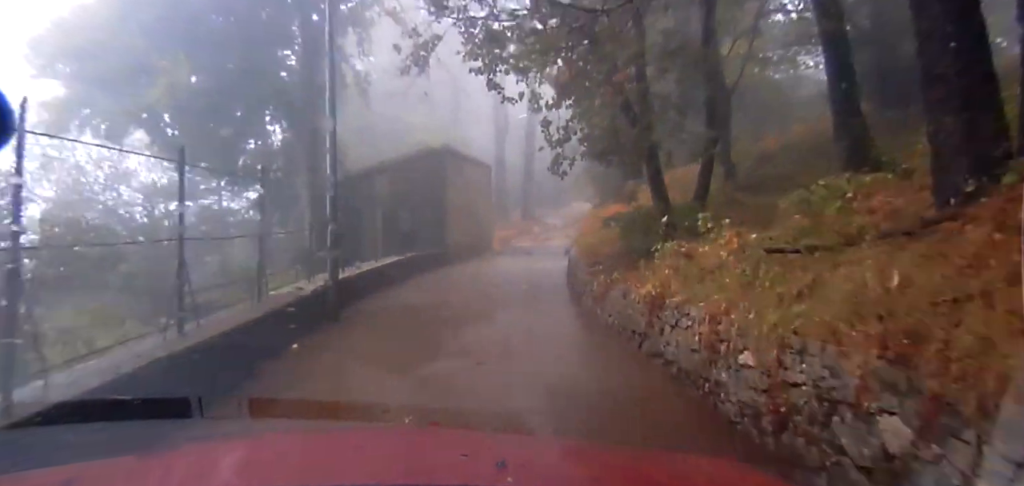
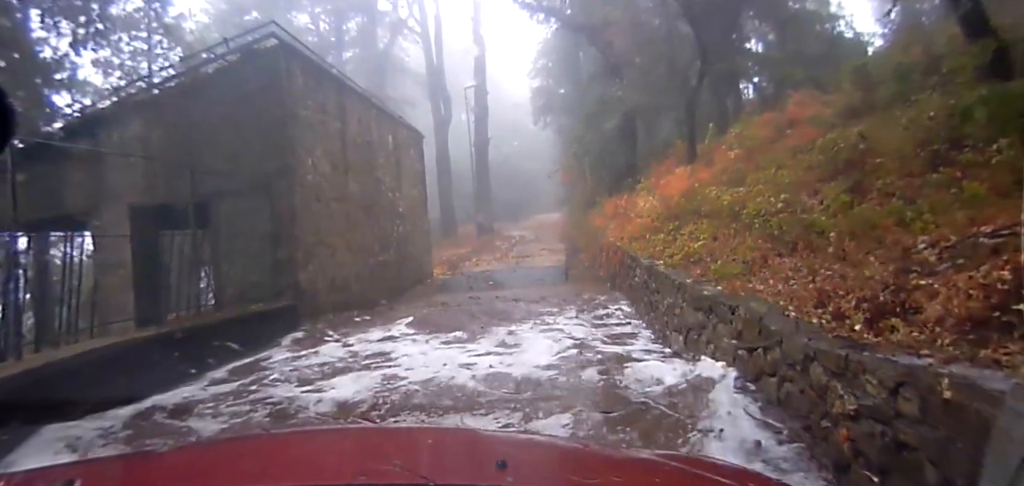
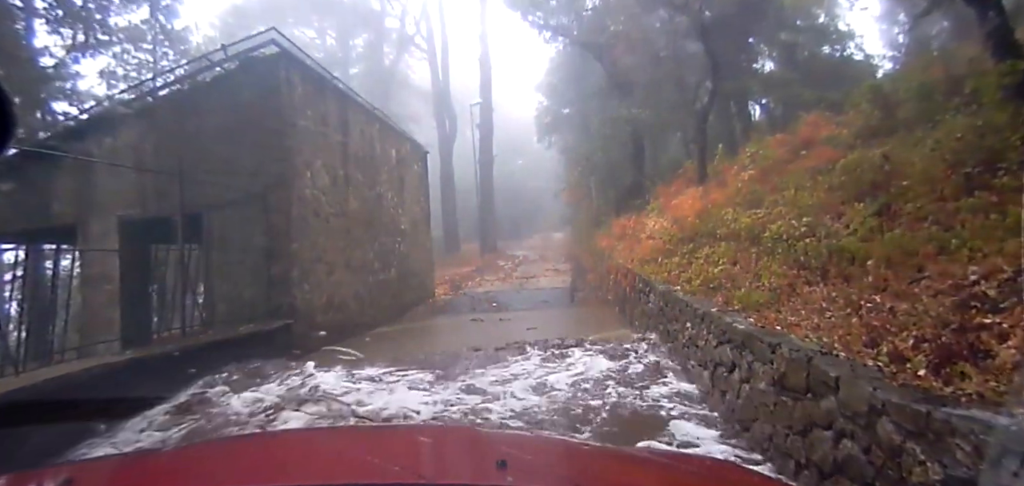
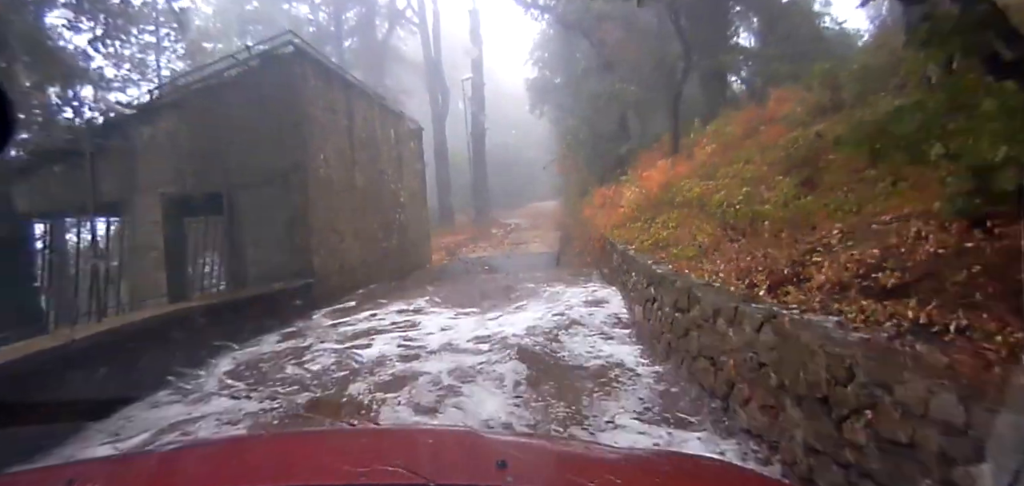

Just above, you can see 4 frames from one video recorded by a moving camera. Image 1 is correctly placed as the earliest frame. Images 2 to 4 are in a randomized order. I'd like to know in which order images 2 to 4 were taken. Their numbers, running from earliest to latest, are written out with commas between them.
3, 2, 4
